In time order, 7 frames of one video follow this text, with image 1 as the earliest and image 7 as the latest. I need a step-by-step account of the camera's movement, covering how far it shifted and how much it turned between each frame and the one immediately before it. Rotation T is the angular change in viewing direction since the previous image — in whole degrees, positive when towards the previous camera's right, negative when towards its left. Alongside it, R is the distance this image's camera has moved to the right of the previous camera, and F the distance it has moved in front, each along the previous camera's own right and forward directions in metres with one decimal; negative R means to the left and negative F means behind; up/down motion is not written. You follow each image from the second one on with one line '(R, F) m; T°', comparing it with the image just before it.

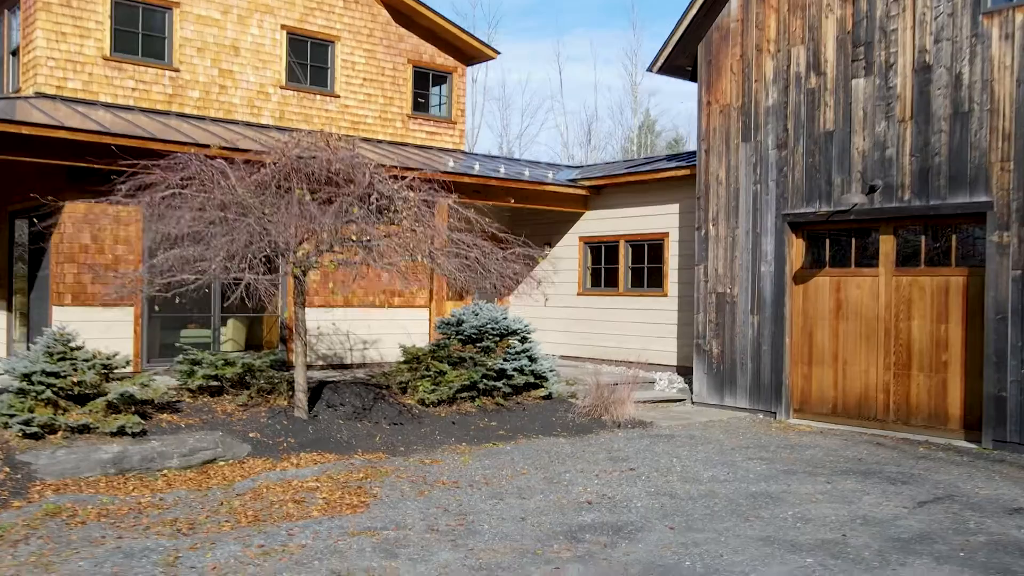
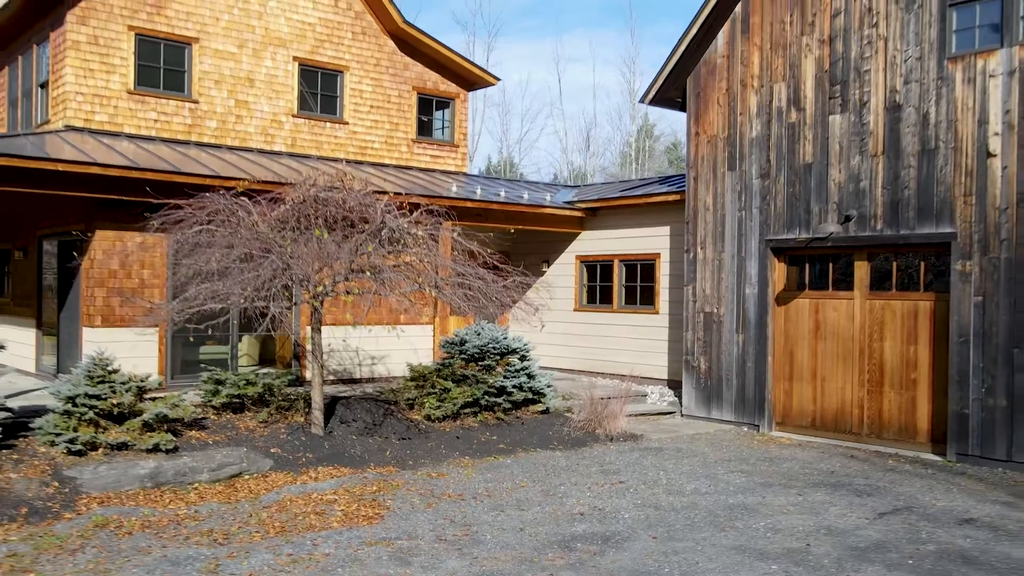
(0.0, -0.7) m; 0°
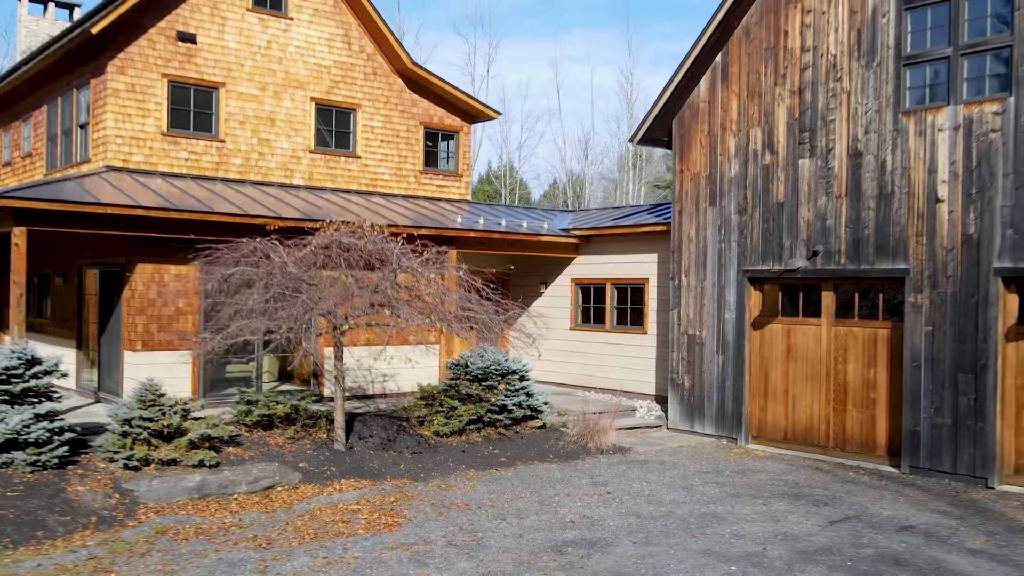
(0.0, -1.1) m; 0°
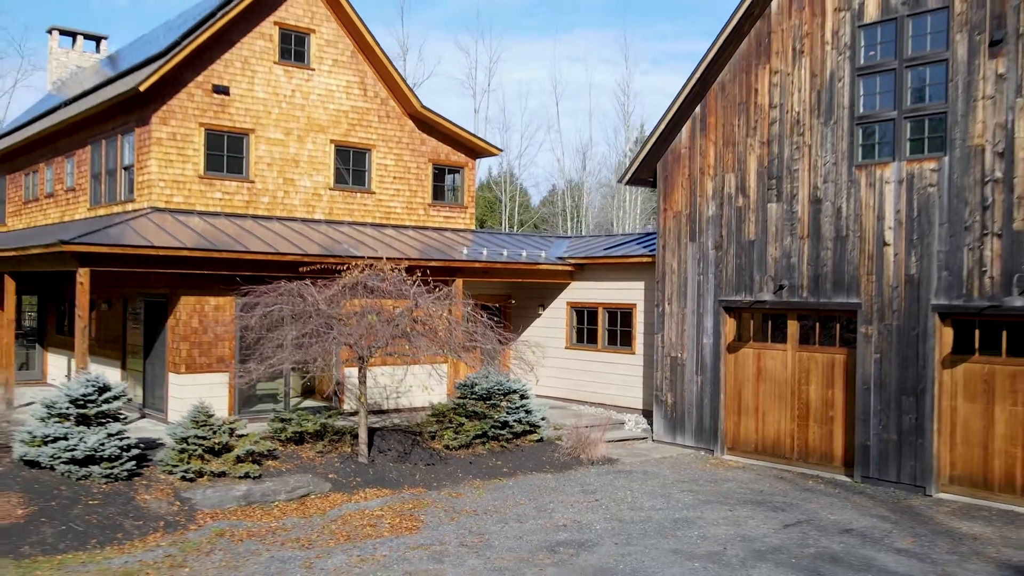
(0.0, -1.5) m; 0°
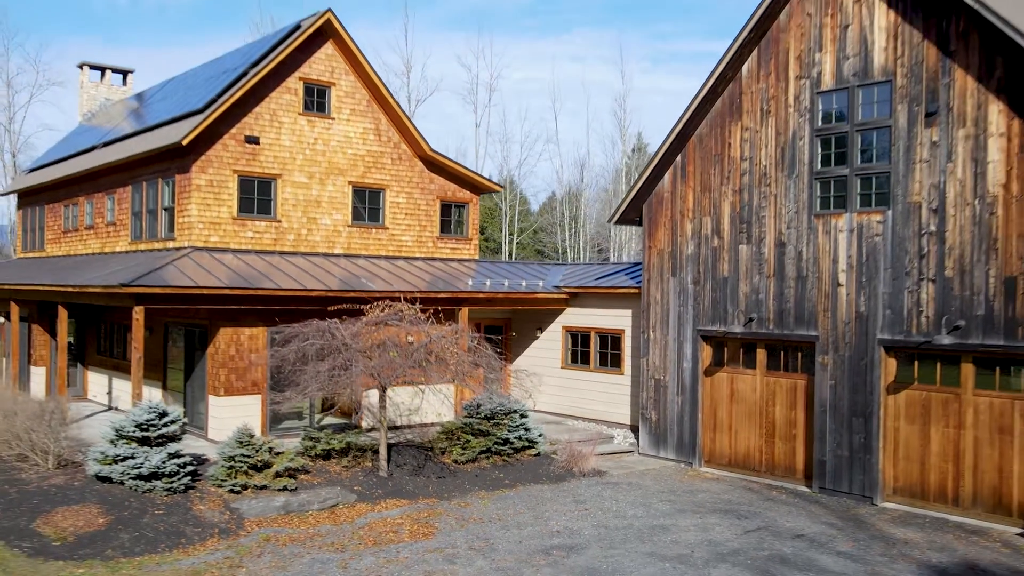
(0.0, -1.7) m; 0°
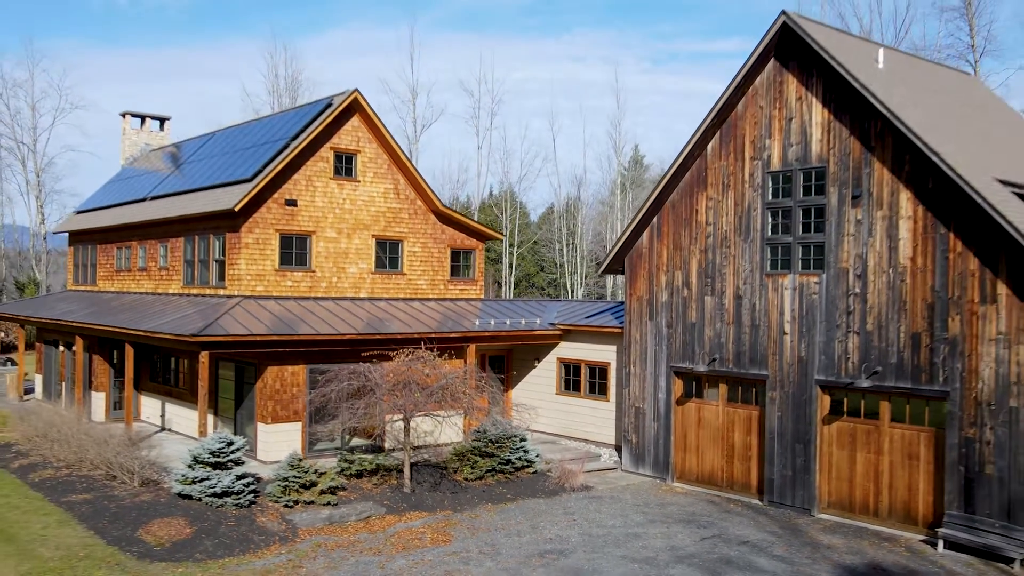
(0.0, -2.7) m; 0°
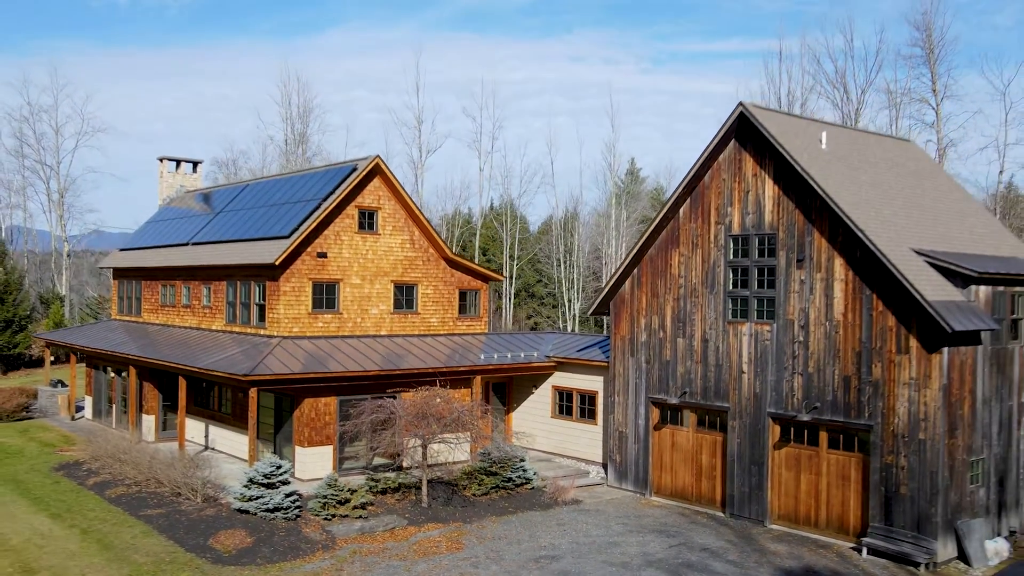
(0.0, -2.9) m; 0°
